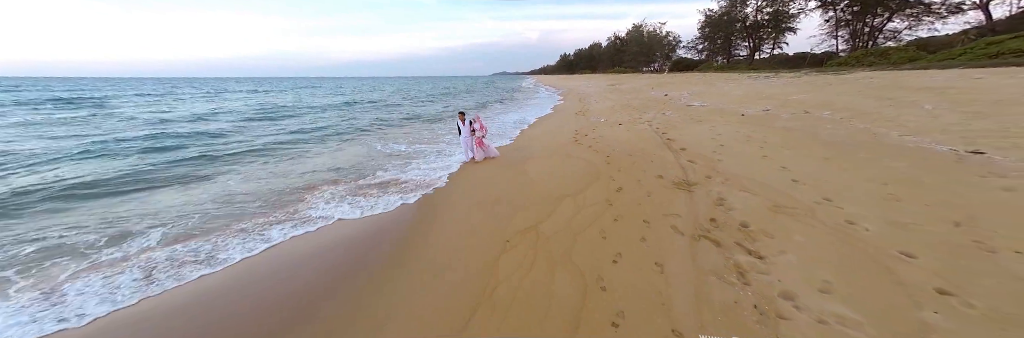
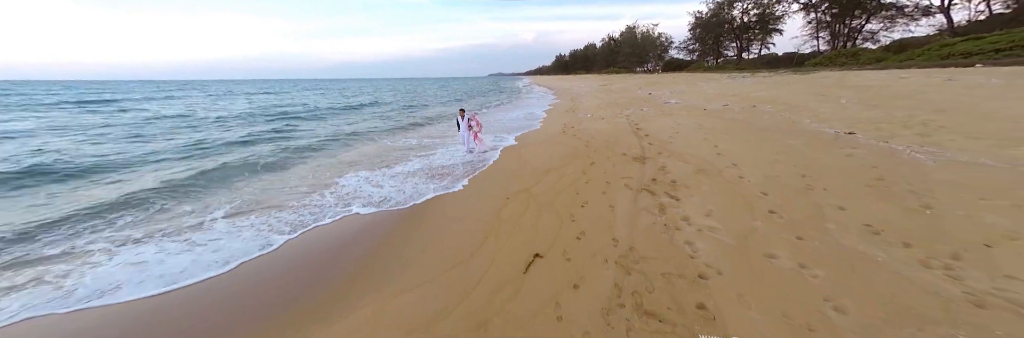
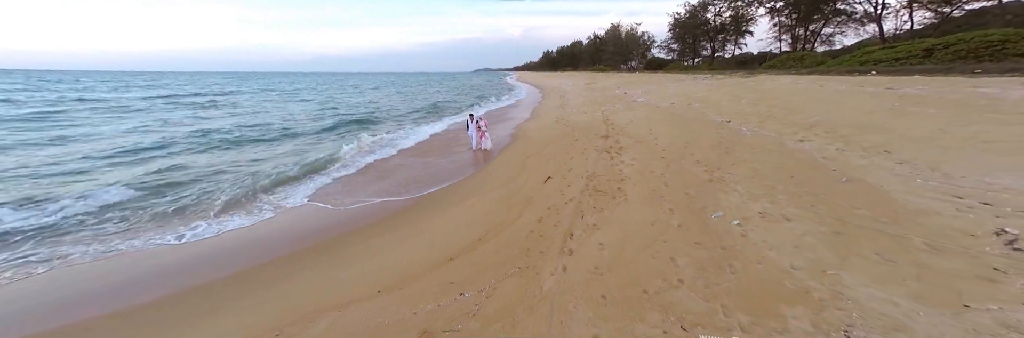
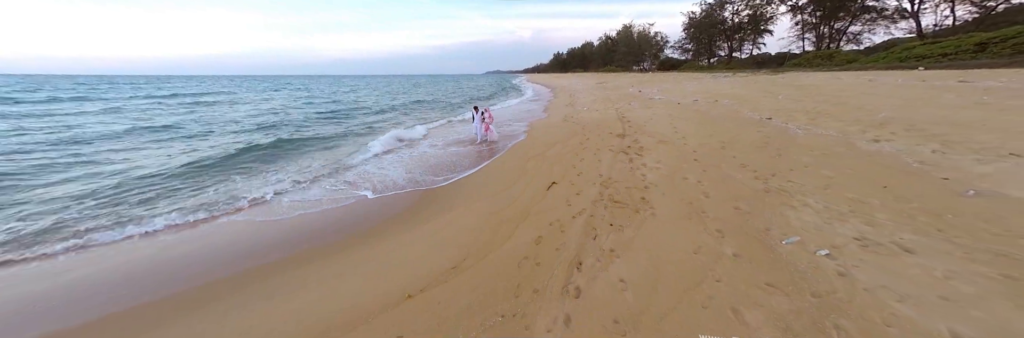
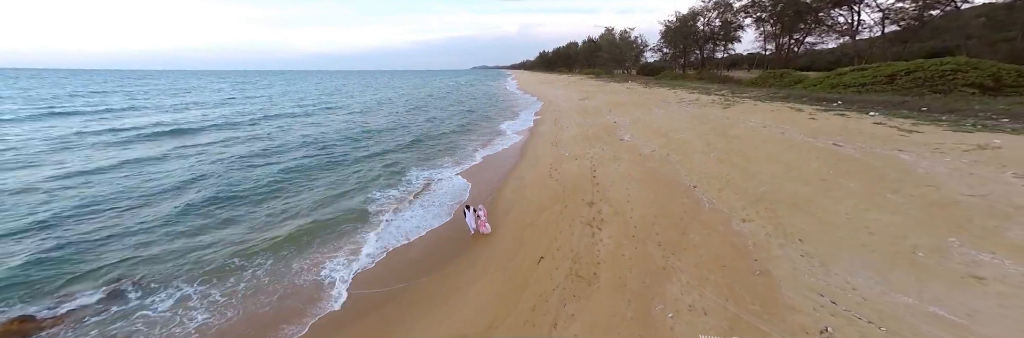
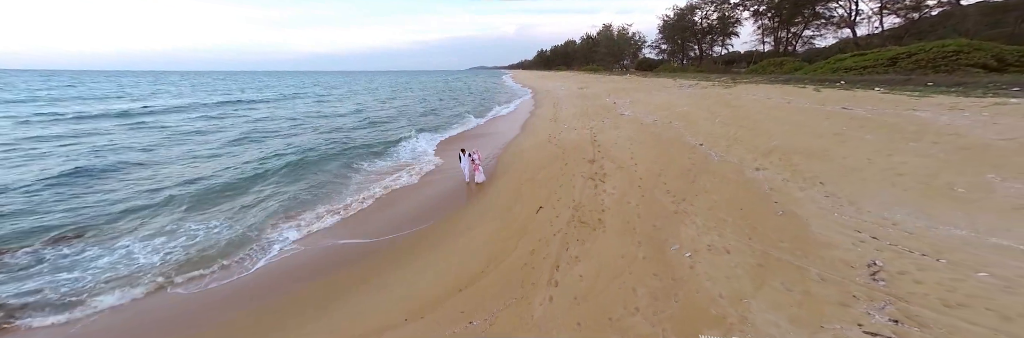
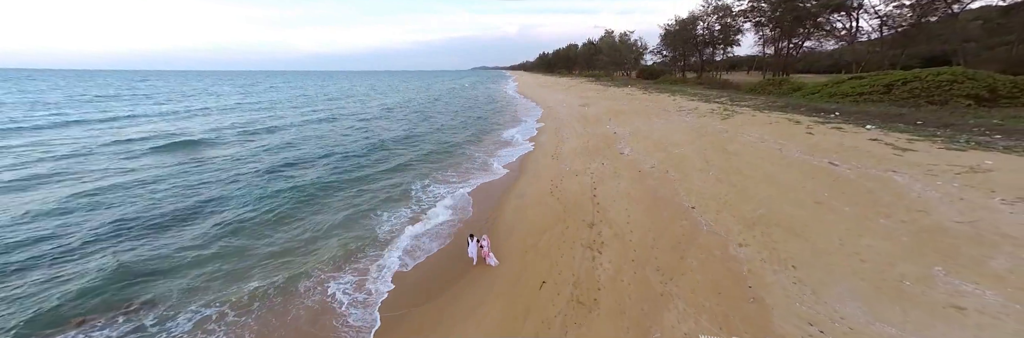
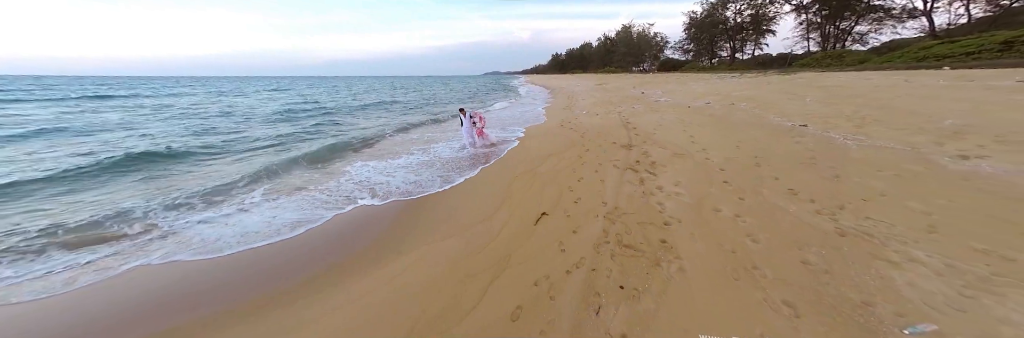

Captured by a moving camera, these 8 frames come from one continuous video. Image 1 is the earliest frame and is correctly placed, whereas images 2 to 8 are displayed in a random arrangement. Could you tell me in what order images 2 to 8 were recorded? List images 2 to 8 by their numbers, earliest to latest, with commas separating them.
2, 8, 4, 3, 6, 5, 7
